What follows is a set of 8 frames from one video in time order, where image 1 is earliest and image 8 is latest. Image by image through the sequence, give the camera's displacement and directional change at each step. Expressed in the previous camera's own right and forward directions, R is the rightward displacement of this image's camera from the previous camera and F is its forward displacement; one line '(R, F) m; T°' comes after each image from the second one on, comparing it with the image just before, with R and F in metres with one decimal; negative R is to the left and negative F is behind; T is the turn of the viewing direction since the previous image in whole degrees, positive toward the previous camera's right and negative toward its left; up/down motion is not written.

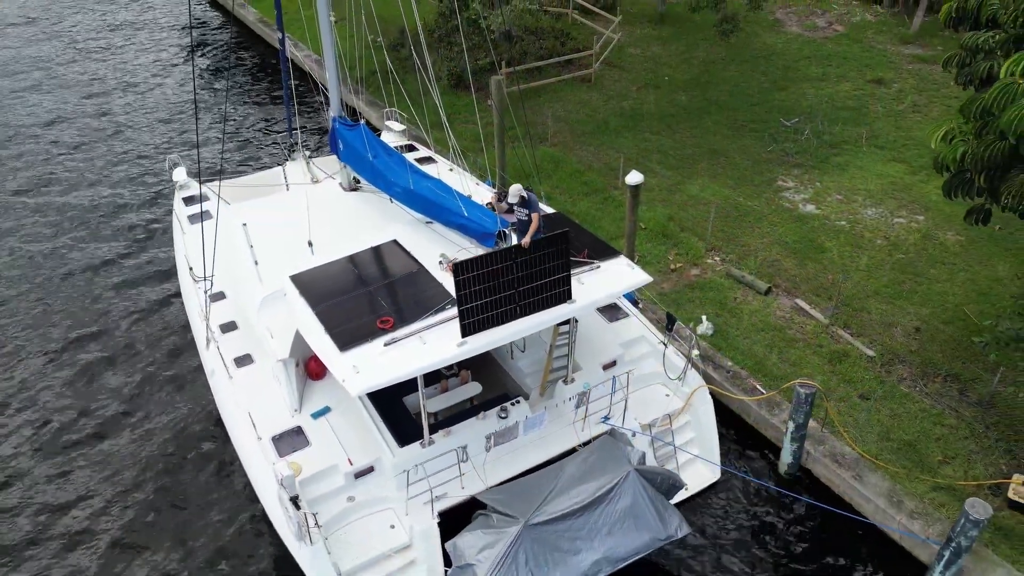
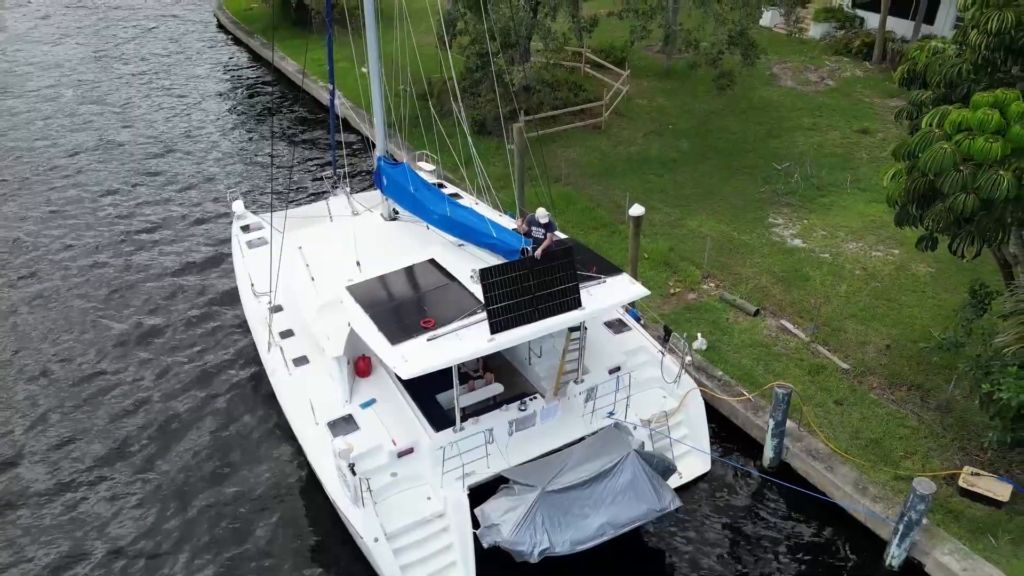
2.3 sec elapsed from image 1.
(-0.1, -1.6) m; -1°
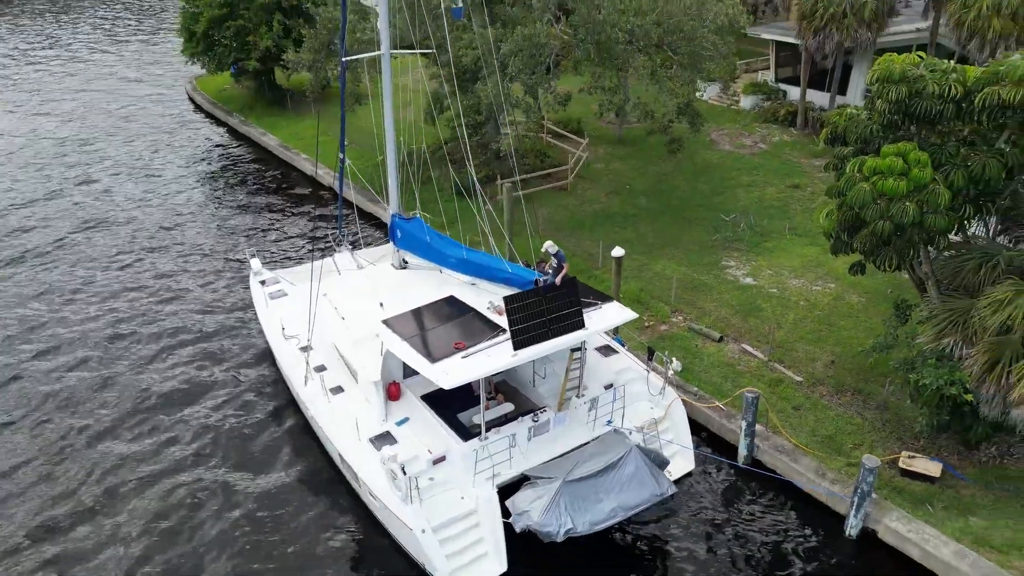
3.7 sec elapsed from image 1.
(-1.1, -1.8) m; +4°
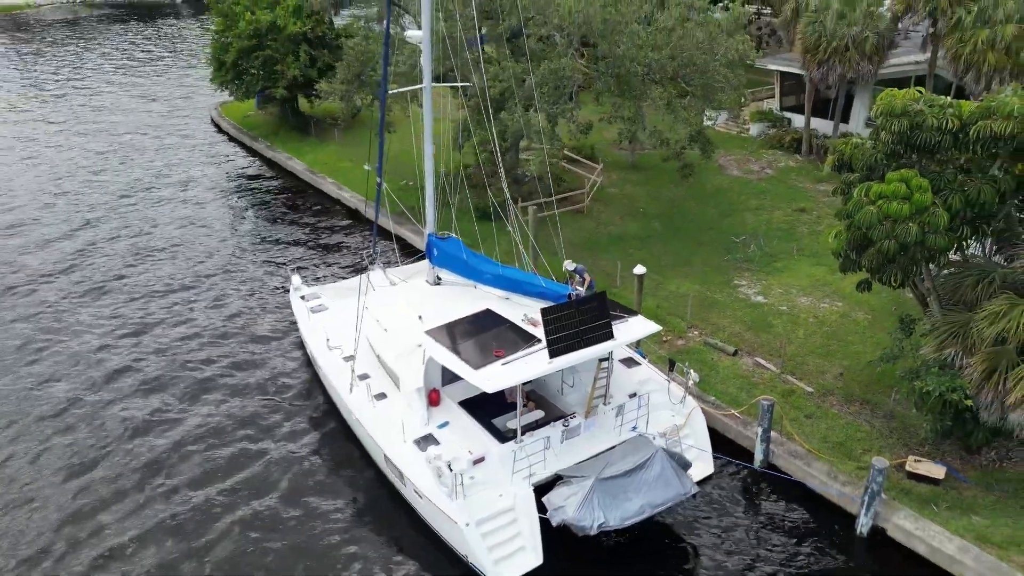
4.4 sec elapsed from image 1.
(-0.6, -1.0) m; 0°
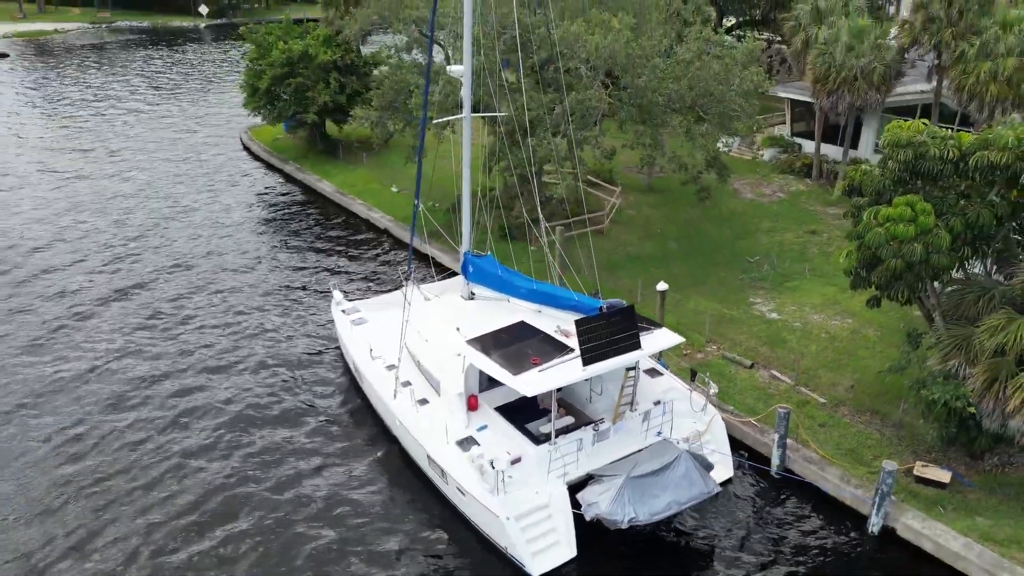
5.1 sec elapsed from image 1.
(-0.5, -1.1) m; -1°
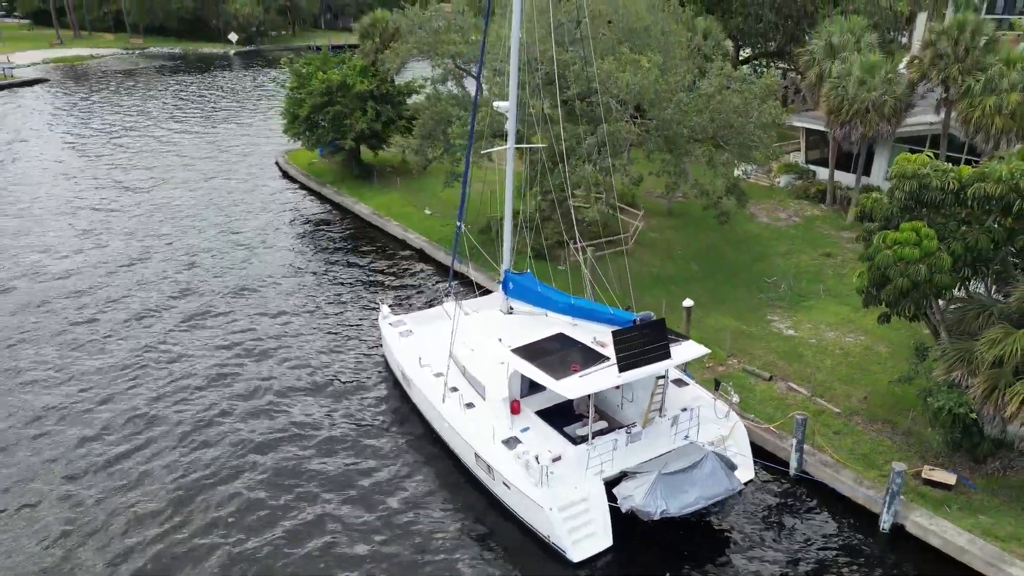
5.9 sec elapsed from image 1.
(-0.6, -1.5) m; -1°
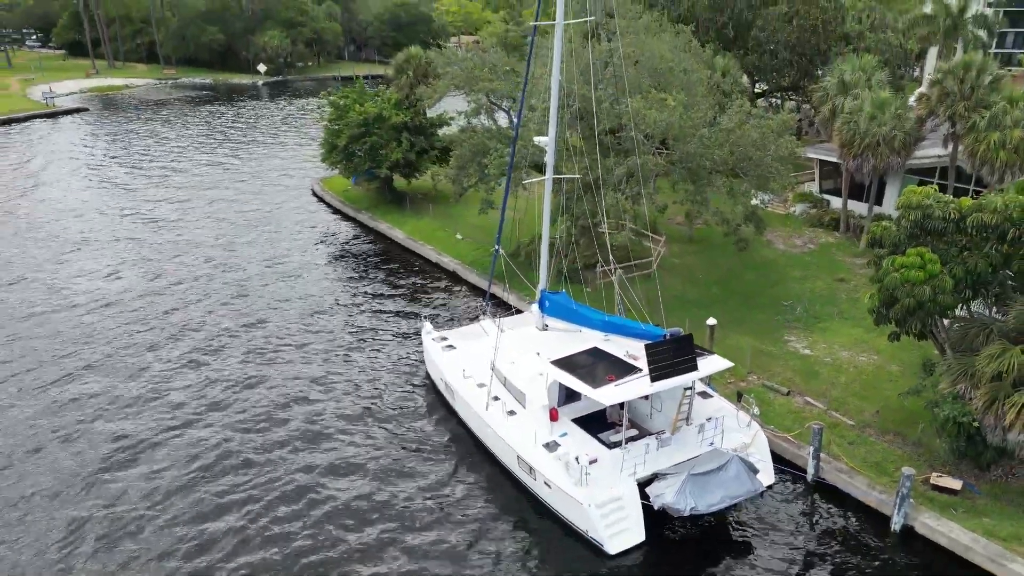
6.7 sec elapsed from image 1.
(-0.6, -1.6) m; -1°
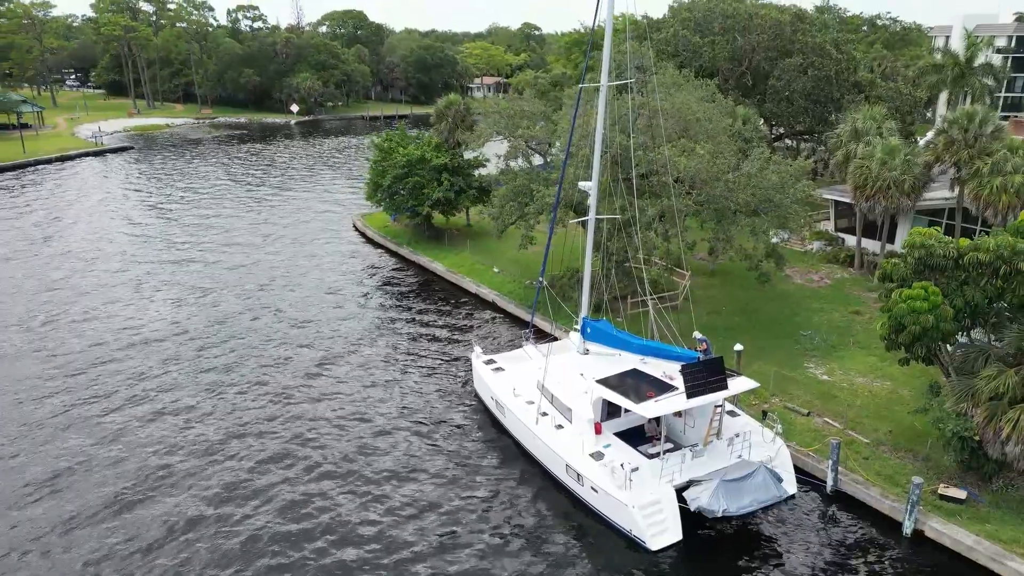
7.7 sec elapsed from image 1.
(-0.9, -2.3) m; -1°
